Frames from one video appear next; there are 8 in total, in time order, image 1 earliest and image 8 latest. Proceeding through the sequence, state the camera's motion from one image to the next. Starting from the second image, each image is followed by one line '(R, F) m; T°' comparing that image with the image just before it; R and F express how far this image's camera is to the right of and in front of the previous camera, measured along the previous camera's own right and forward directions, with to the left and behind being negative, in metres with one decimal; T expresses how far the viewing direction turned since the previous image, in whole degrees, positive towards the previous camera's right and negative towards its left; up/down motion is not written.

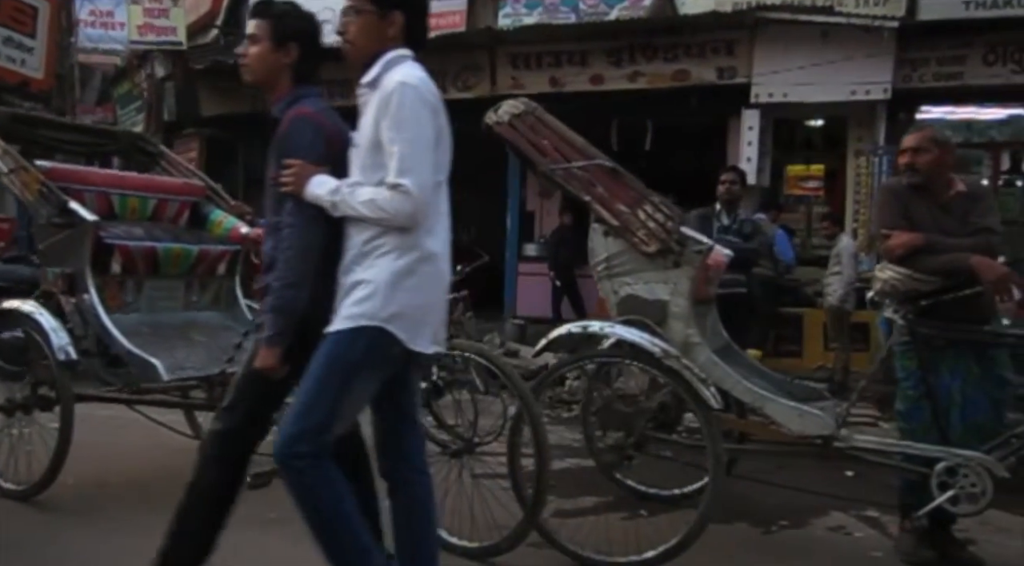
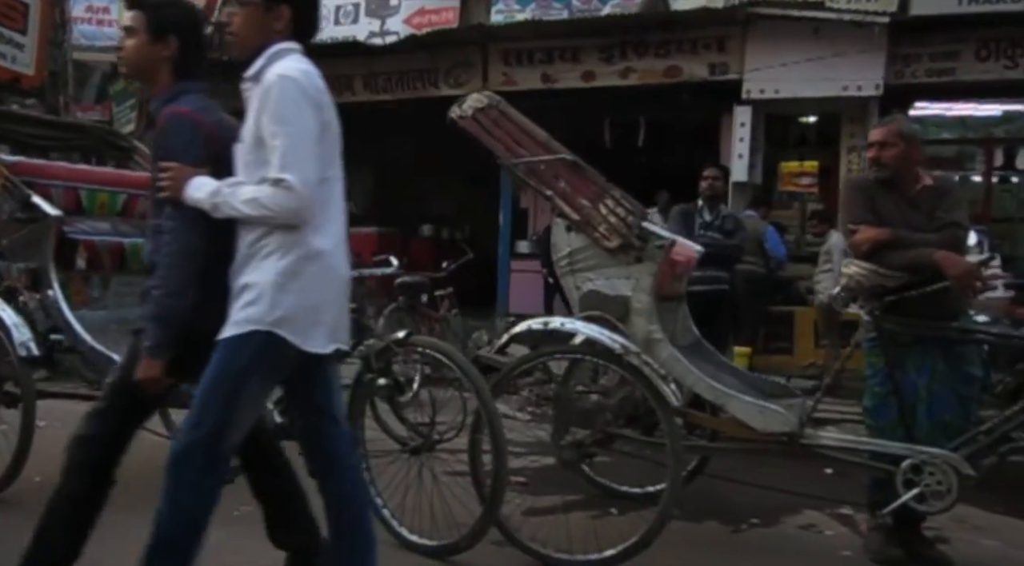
(+0.1, 0.0) m; 0°
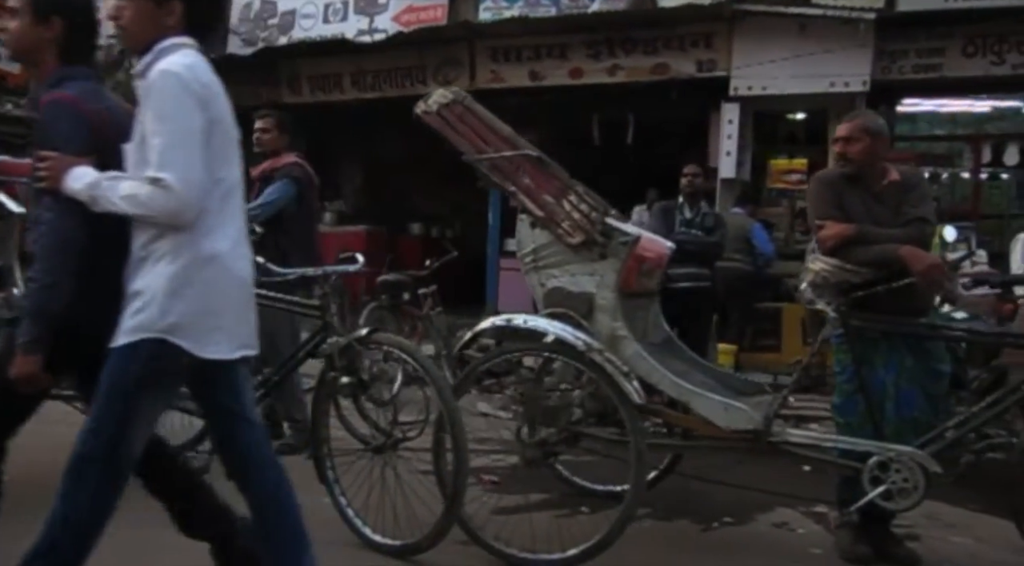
(+0.1, 0.0) m; 0°
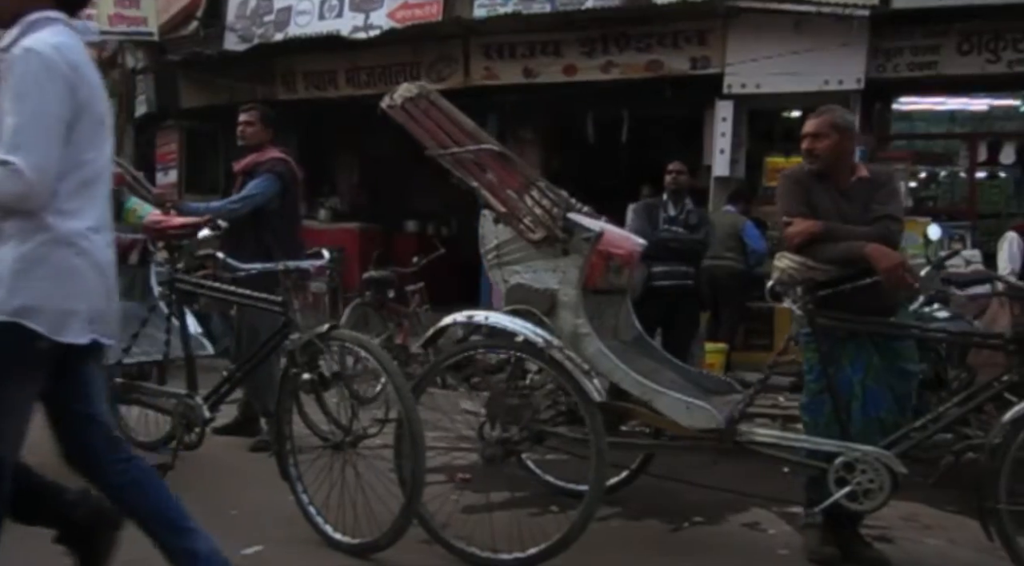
(+0.1, 0.0) m; 0°
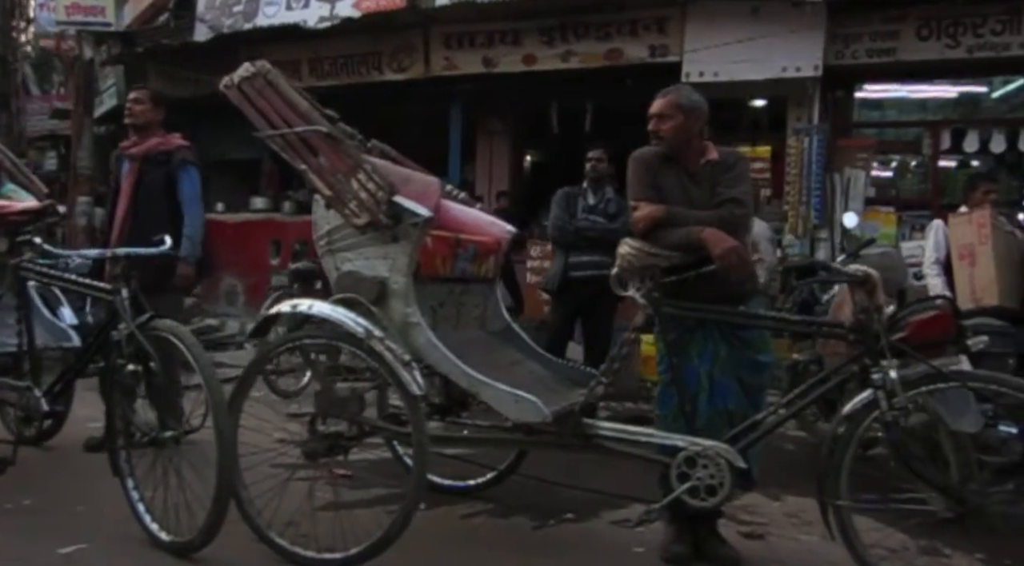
(+0.6, +0.1) m; -1°
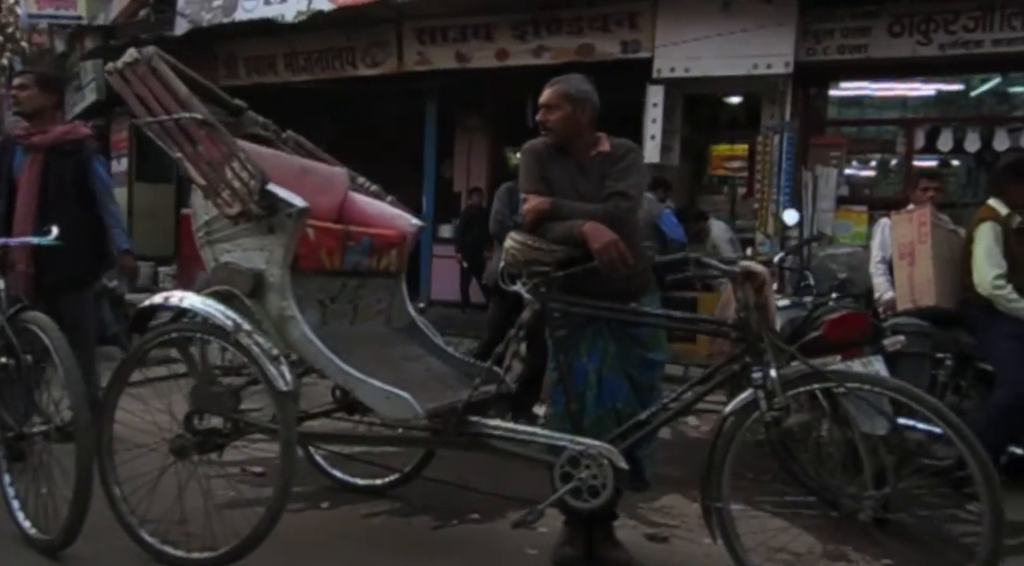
(+0.4, +0.1) m; 0°
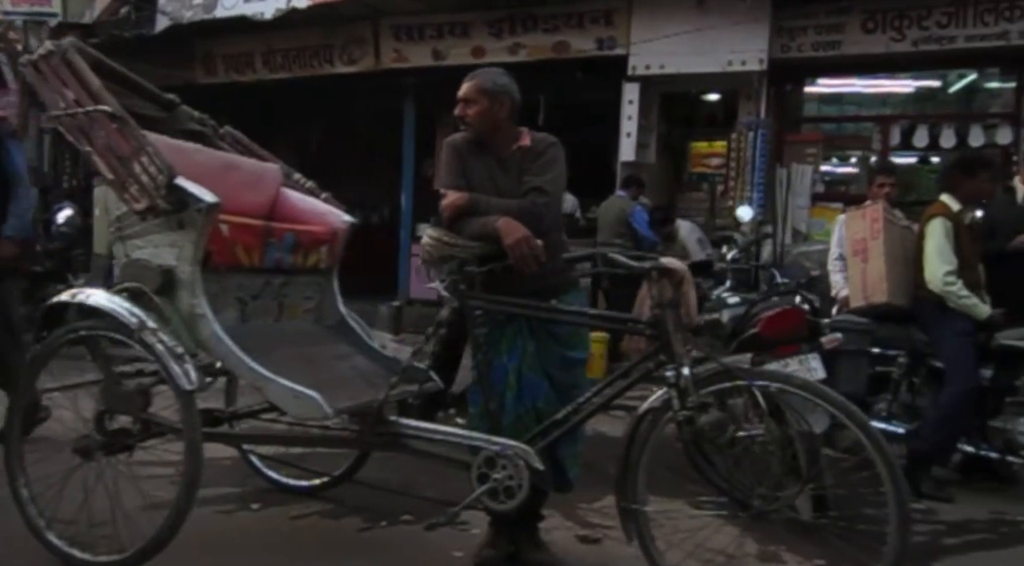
(+0.3, +0.1) m; 0°
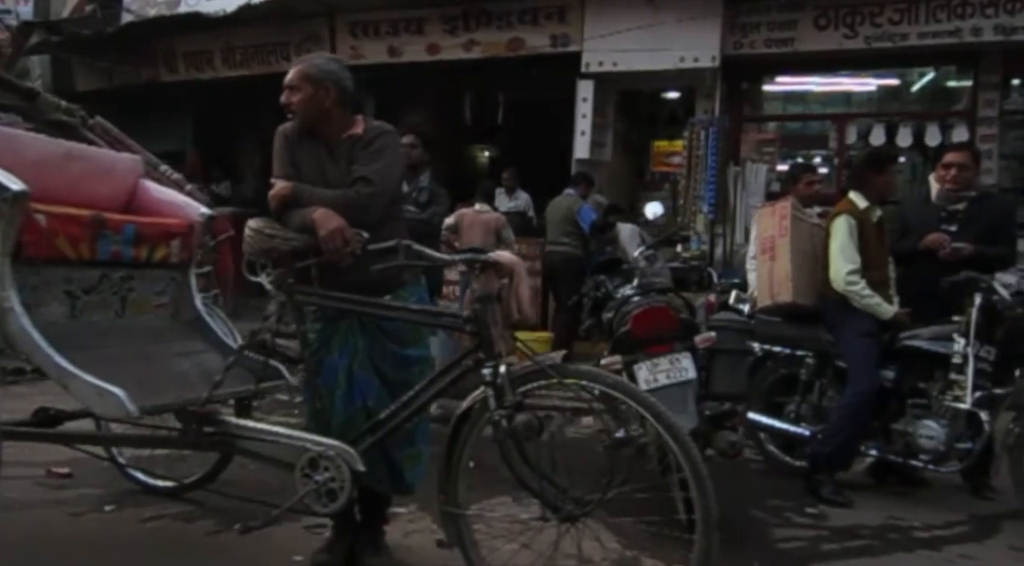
(+0.5, +0.1) m; 0°
